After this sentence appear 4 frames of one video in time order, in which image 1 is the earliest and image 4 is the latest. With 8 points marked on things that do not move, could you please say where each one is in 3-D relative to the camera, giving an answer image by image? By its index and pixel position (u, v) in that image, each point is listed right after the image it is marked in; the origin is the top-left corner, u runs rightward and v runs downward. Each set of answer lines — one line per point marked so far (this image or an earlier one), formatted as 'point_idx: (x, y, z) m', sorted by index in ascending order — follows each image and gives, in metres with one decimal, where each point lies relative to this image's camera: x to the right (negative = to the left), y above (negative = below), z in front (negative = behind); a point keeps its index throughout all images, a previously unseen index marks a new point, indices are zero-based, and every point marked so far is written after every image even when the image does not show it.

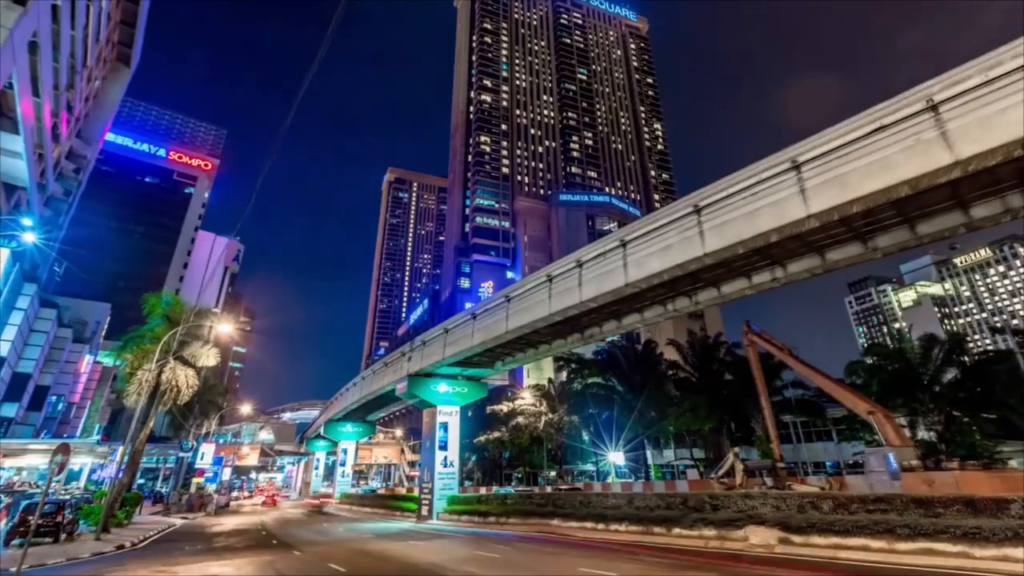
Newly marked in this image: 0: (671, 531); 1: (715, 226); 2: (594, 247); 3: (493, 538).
0: (+4.7, -7.1, +15.4) m
1: (+5.7, +1.9, +14.8) m
2: (+2.9, +1.8, +19.0) m
3: (-0.7, -9.4, +19.8) m
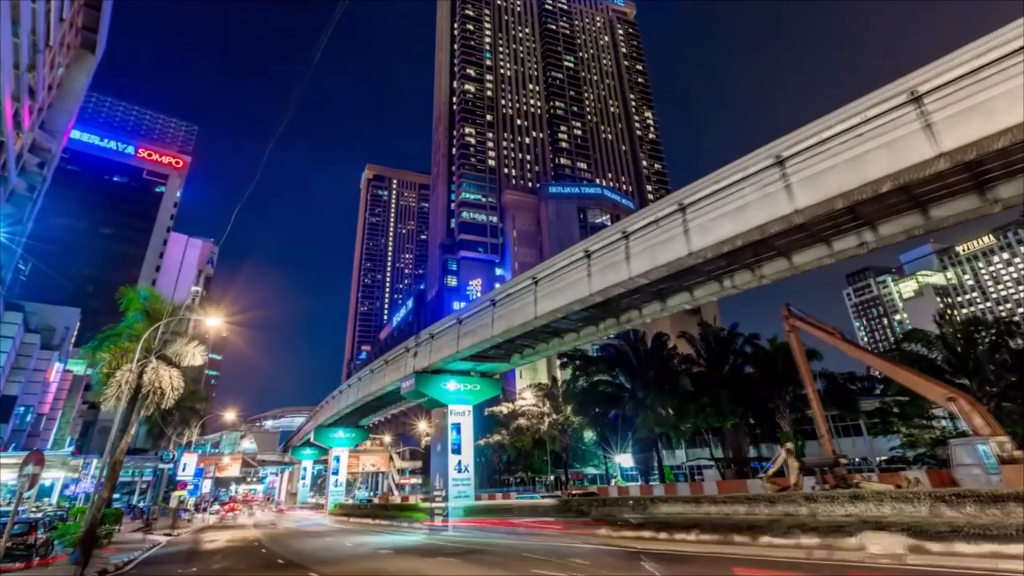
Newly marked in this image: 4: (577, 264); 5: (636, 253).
0: (+6.2, -6.4, +13.3) m
1: (+7.1, +2.7, +12.8) m
2: (+4.2, +2.5, +16.8) m
3: (+0.7, -8.7, +17.5) m
4: (+2.4, +1.0, +19.5) m
5: (+4.0, +1.3, +17.1) m
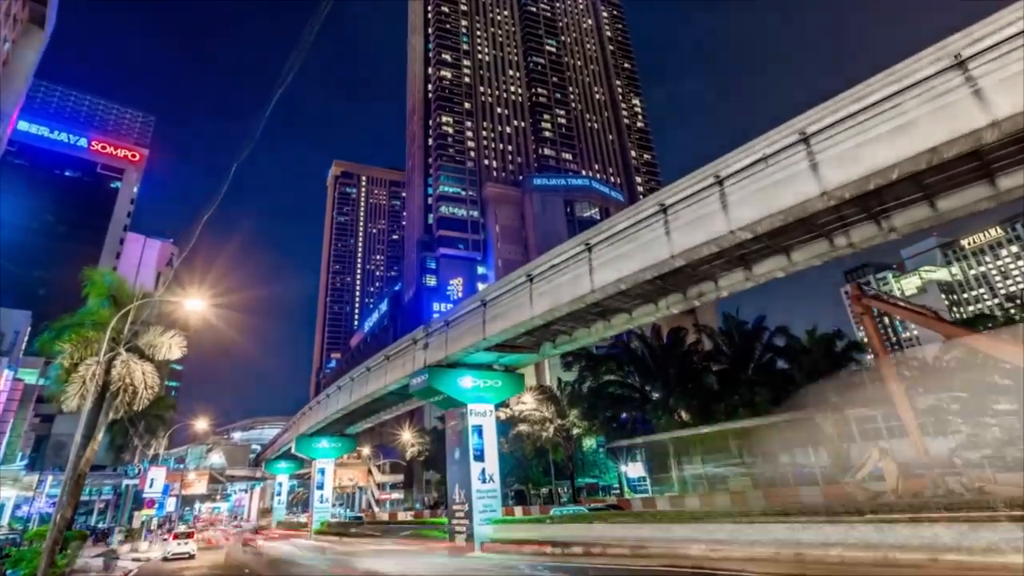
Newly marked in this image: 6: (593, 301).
0: (+8.5, -5.3, +10.4) m
1: (+9.4, +3.8, +10.1) m
2: (+6.3, +3.5, +14.0) m
3: (+2.8, -7.8, +14.2) m
4: (+4.3, +2.0, +16.5) m
5: (+6.1, +2.3, +14.2) m
6: (+2.9, -0.5, +18.8) m
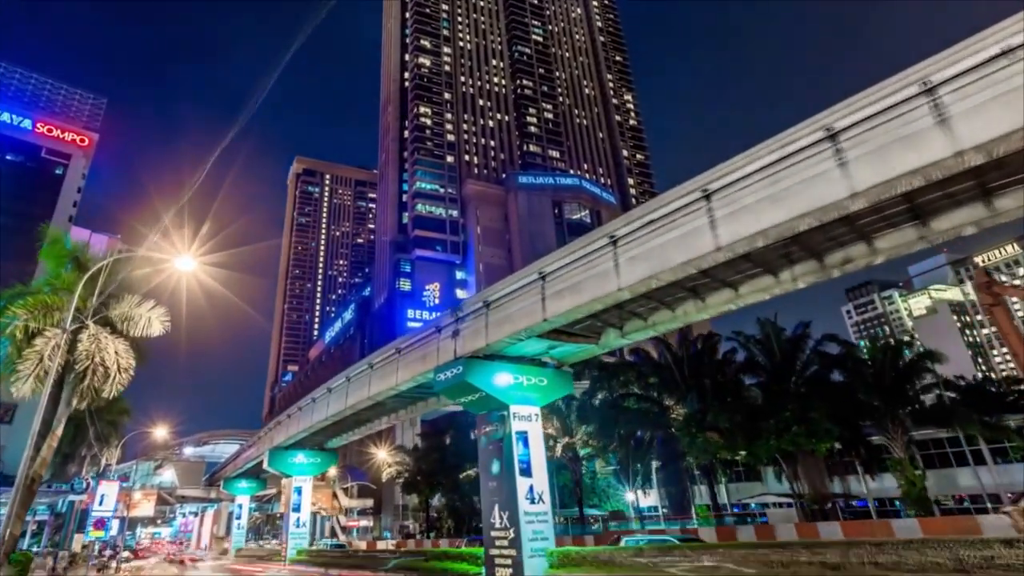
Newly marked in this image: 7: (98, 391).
0: (+11.9, -4.1, +7.0) m
1: (+13.0, +5.0, +7.0) m
2: (+9.5, +4.7, +10.6) m
3: (+5.9, -6.5, +10.3) m
4: (+7.4, +3.1, +13.0) m
5: (+9.3, +3.4, +10.8) m
6: (+5.8, +0.6, +15.1) m
7: (-13.4, -3.5, +16.8) m
